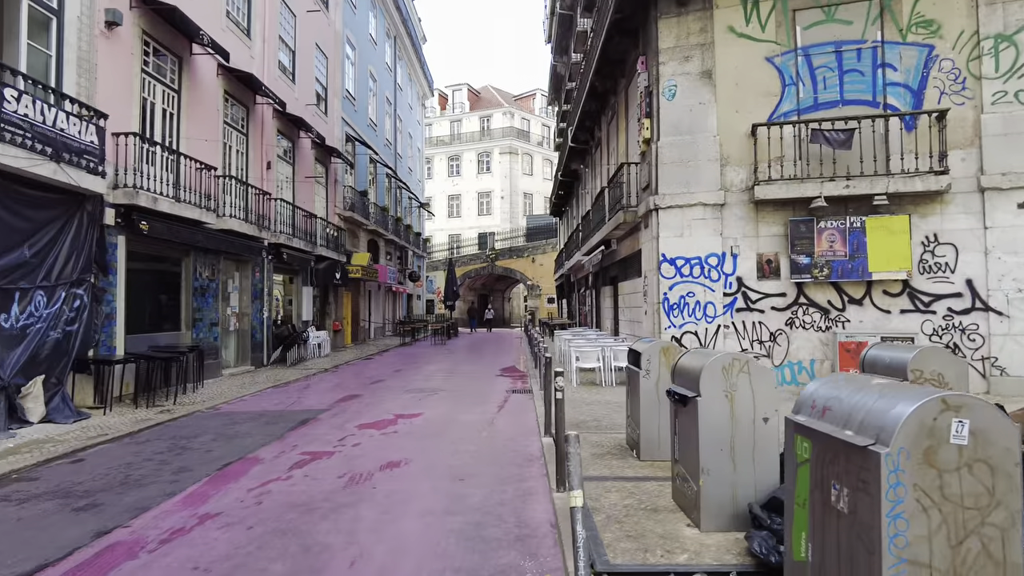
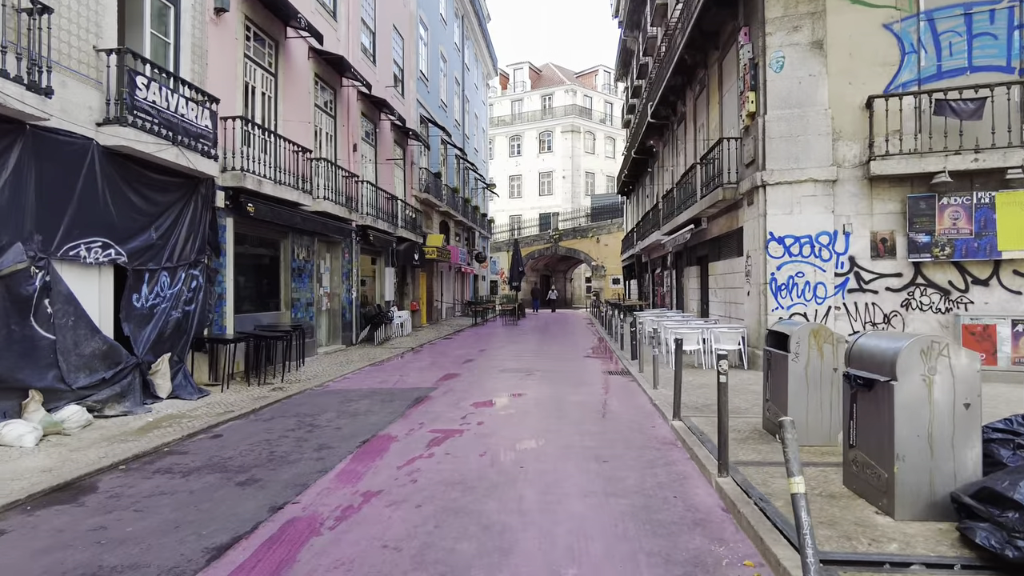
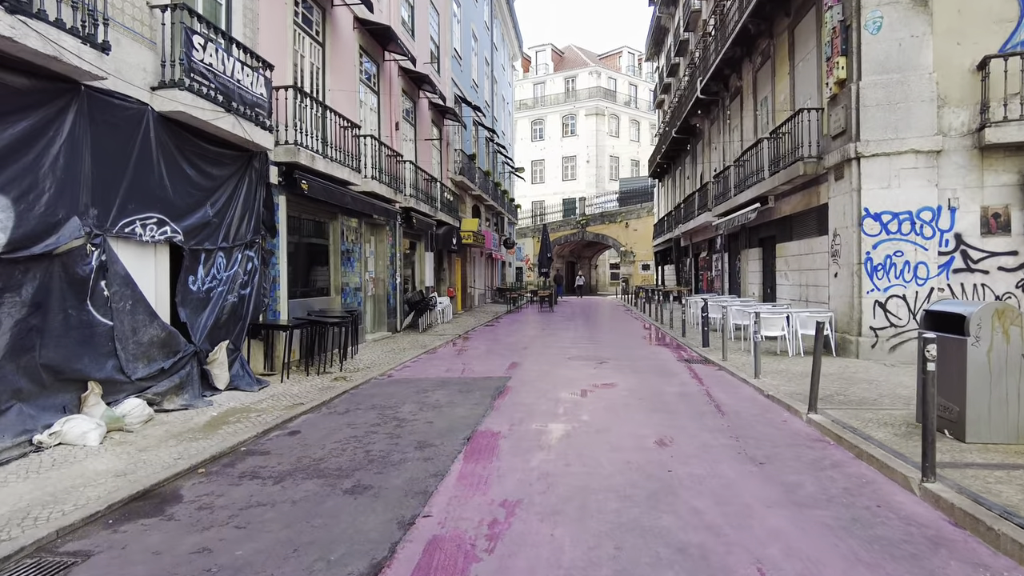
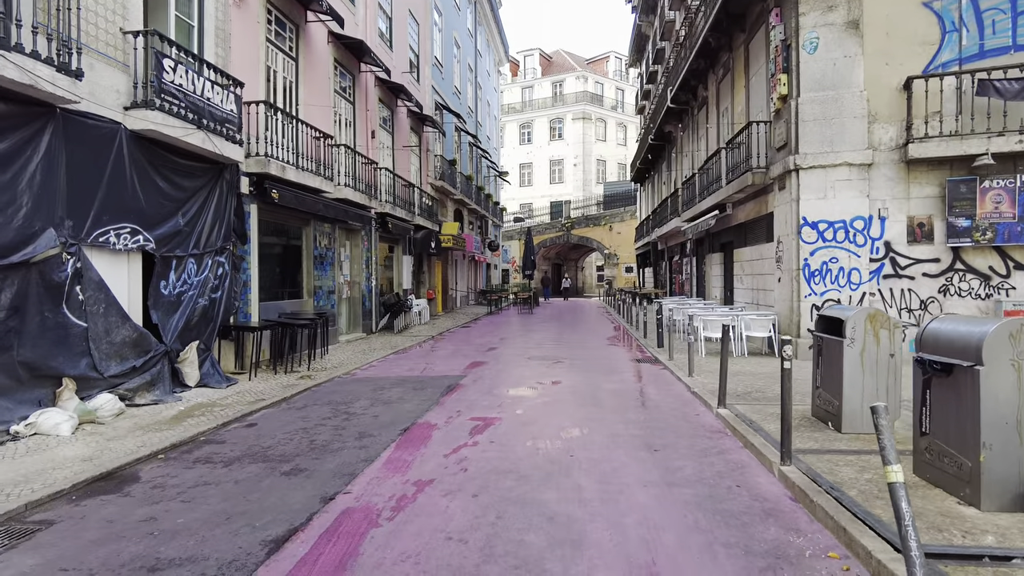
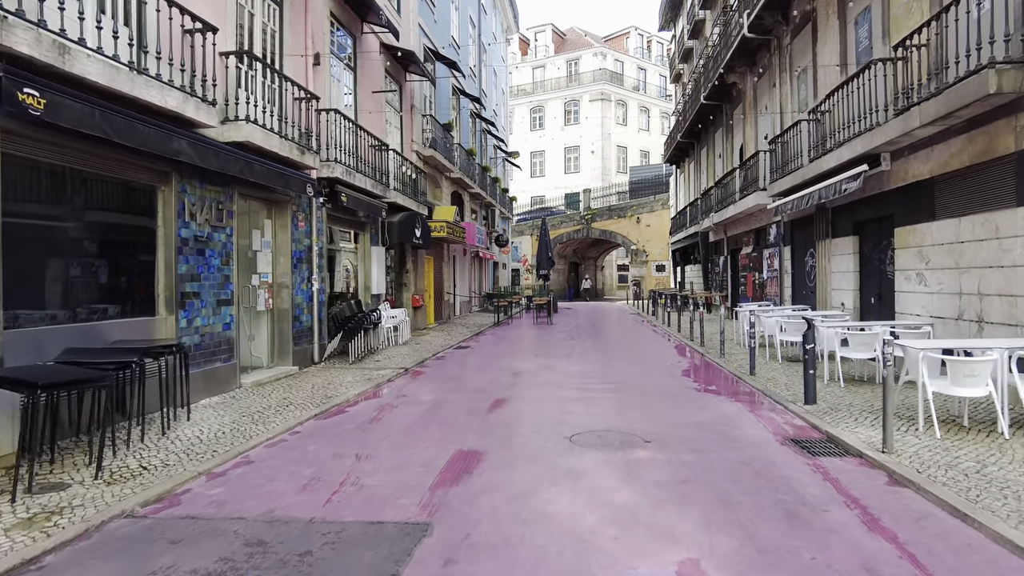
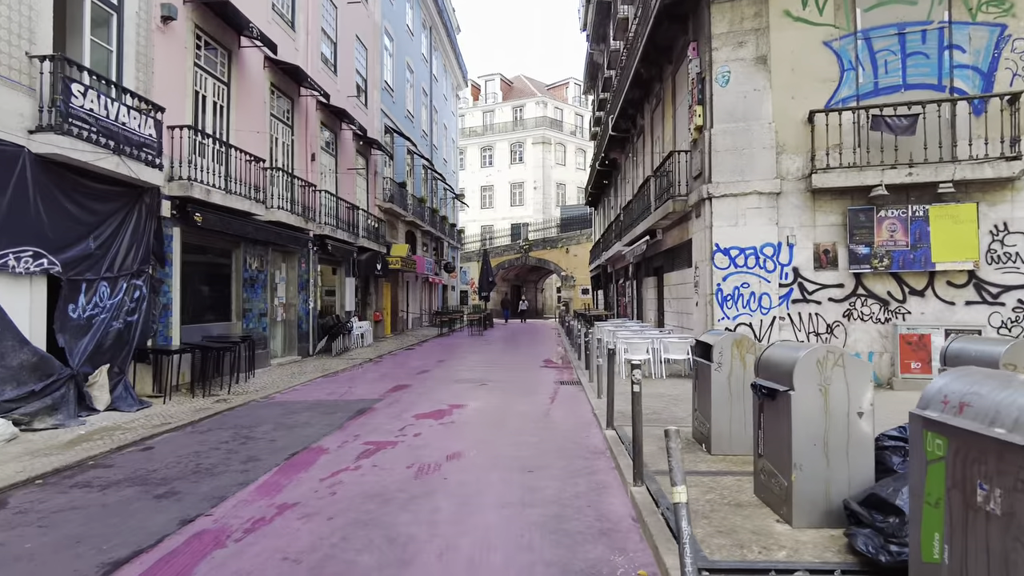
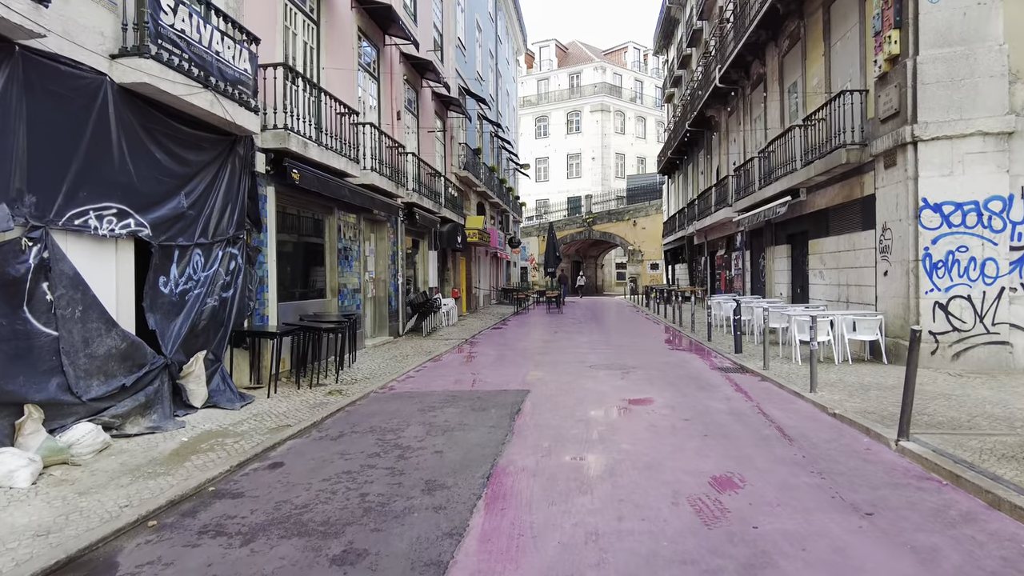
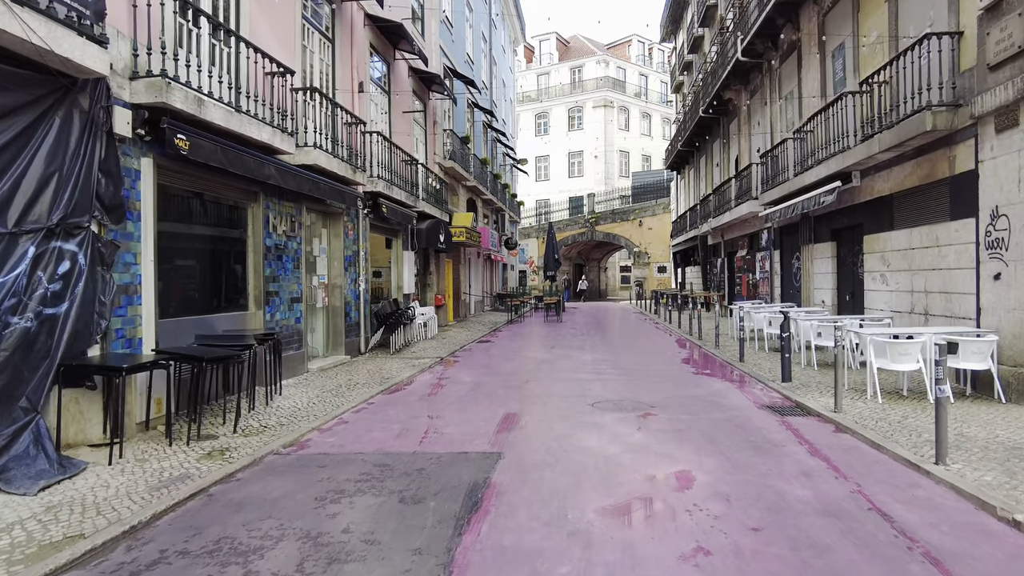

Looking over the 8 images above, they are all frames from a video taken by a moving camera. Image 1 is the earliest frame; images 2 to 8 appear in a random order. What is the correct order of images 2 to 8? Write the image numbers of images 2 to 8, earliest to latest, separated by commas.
6, 2, 4, 3, 7, 8, 5
